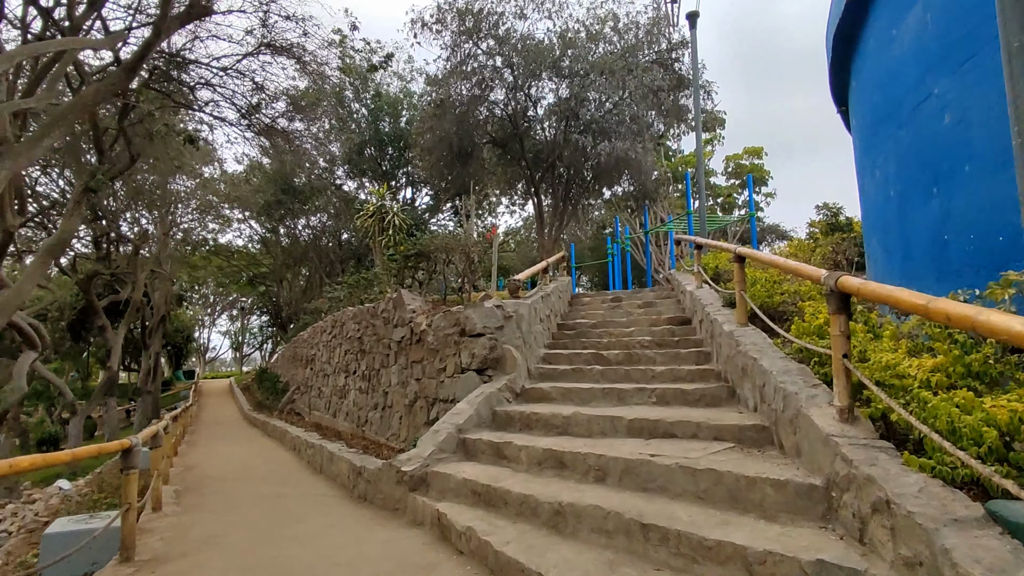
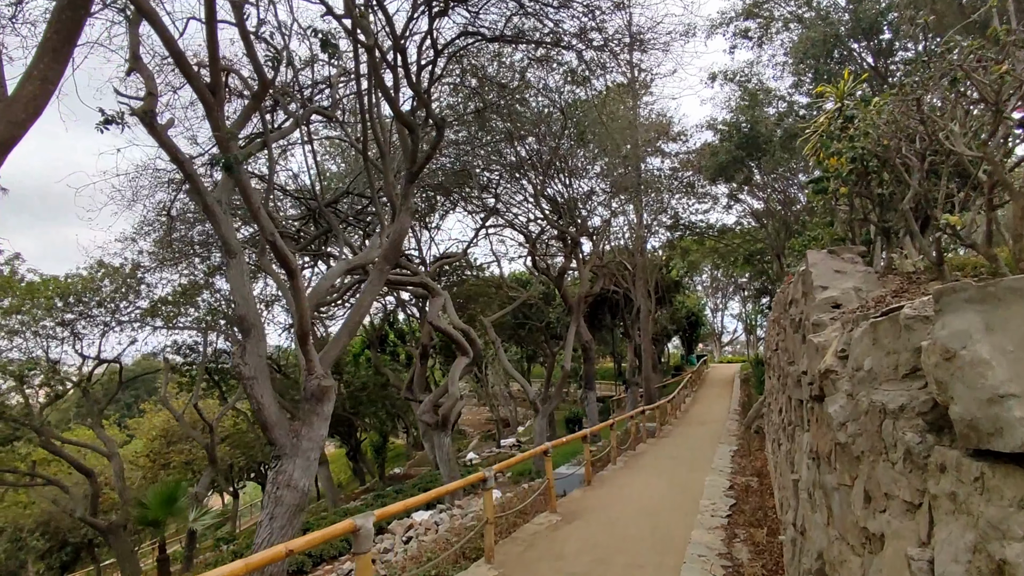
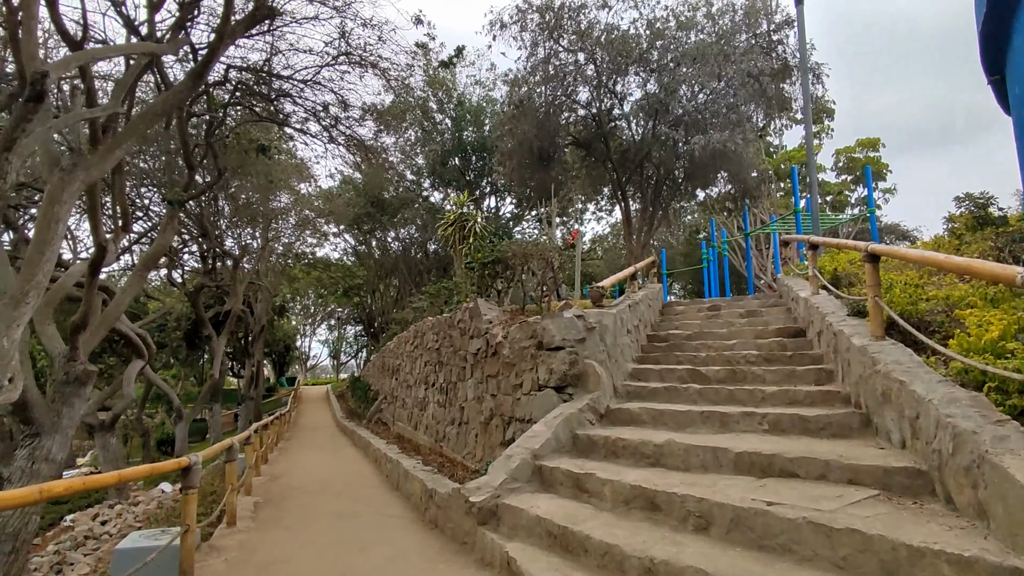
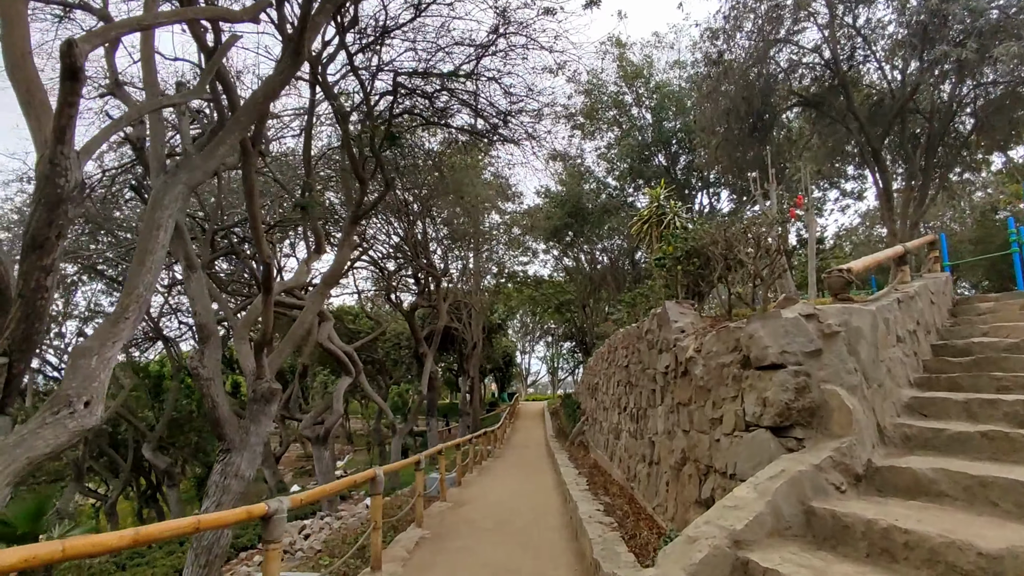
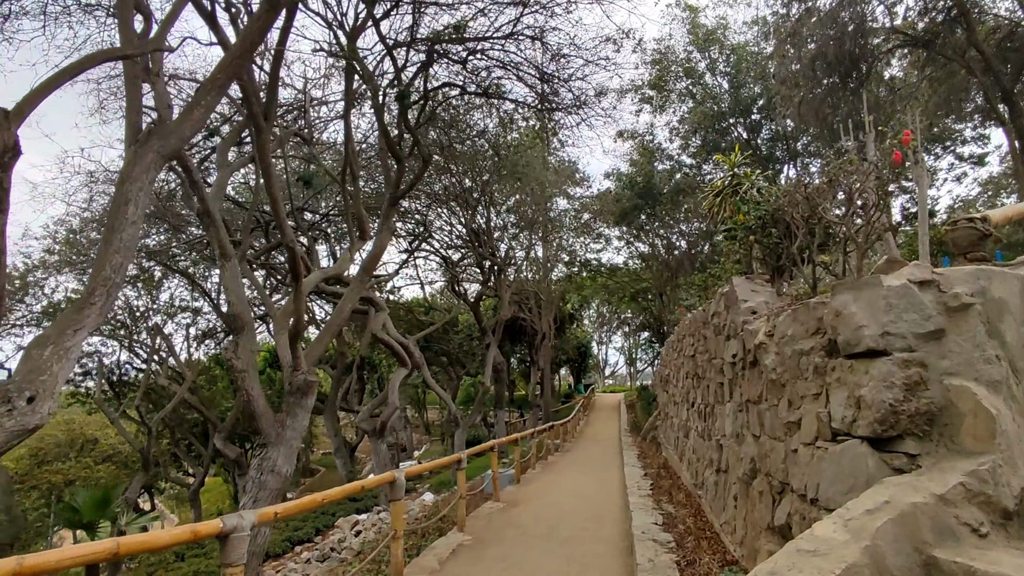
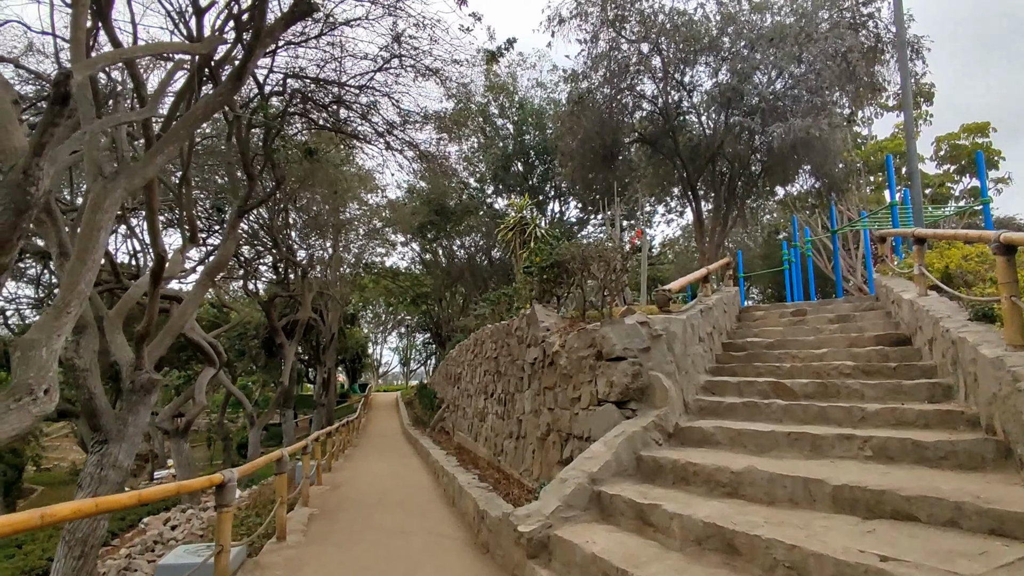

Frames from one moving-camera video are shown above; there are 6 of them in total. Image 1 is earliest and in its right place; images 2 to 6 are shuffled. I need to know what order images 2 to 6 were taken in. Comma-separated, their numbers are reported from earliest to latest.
3, 6, 4, 5, 2
